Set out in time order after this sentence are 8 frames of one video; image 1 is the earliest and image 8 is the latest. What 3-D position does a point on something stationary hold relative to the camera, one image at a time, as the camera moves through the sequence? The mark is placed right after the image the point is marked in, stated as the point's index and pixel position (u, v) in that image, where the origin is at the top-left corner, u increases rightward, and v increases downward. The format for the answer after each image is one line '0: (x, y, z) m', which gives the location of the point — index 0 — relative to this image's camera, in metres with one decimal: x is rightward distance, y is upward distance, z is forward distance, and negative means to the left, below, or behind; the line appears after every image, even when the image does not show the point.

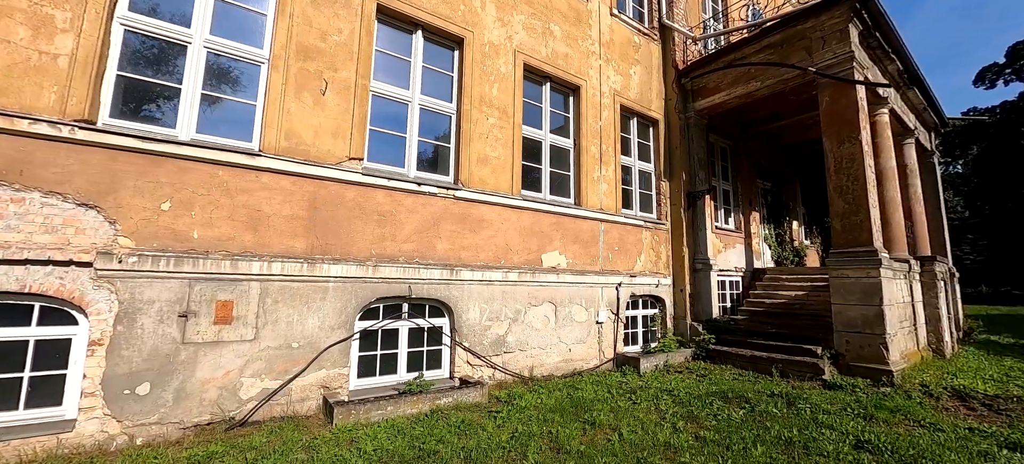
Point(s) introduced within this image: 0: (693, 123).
0: (+4.0, +2.4, +8.4) m
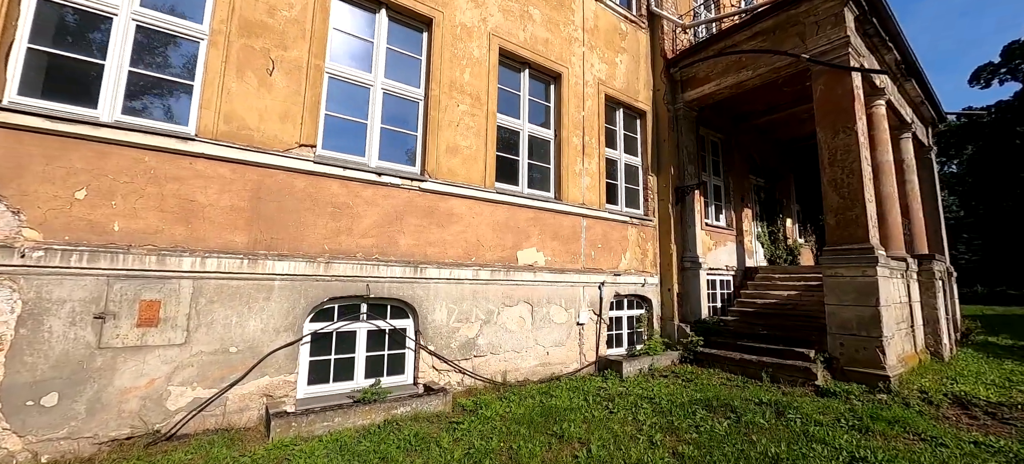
0: (+3.6, +2.5, +8.0) m
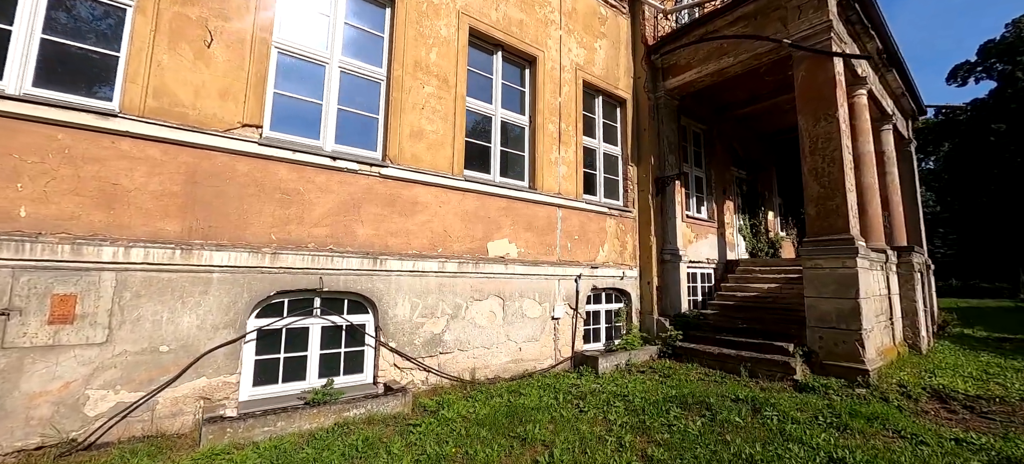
0: (+3.1, +2.6, +7.8) m
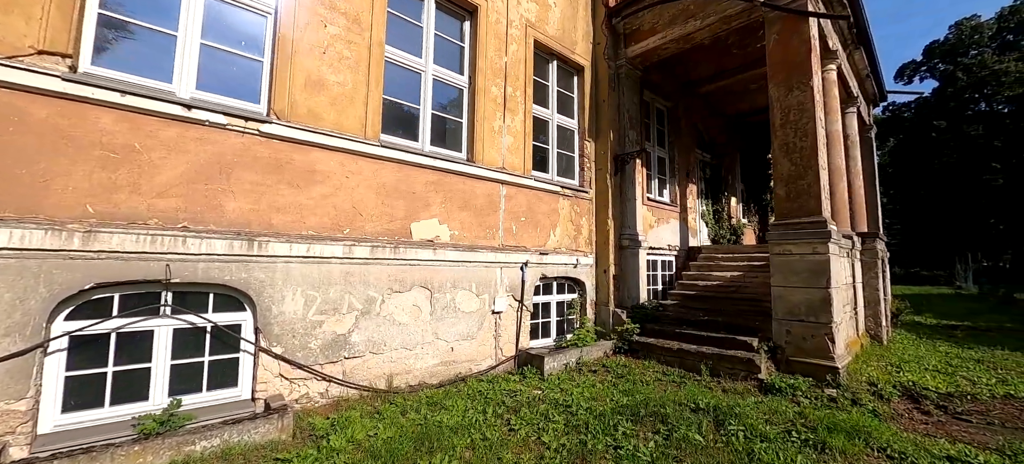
0: (+2.1, +2.9, +7.0) m
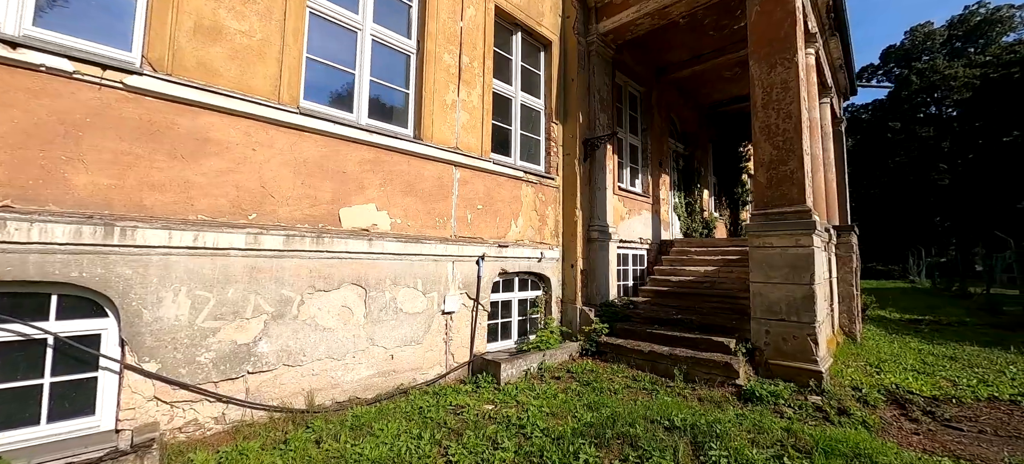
0: (+1.4, +3.1, +6.4) m
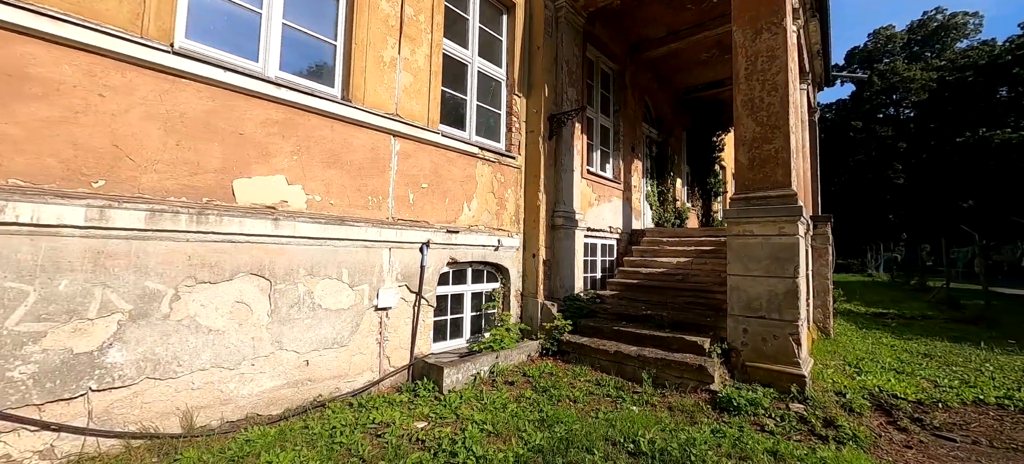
0: (+0.8, +3.3, +5.8) m
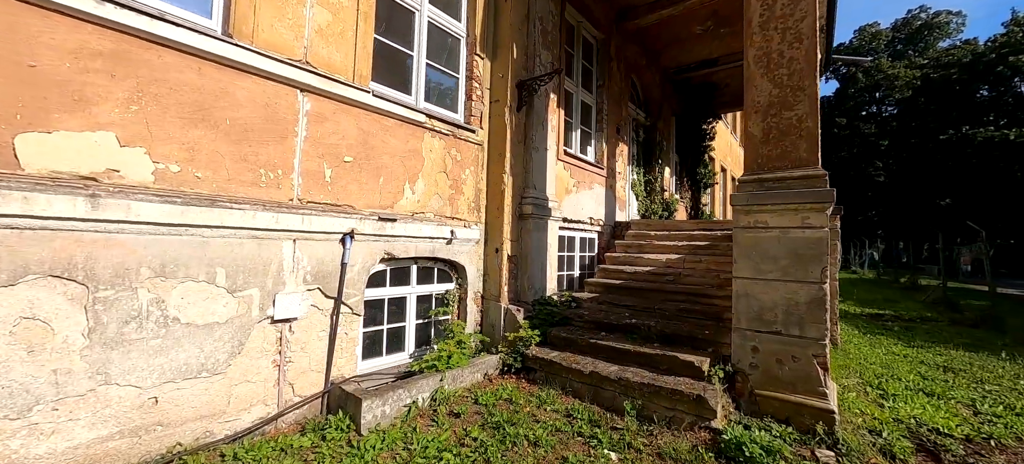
0: (+0.3, +3.4, +4.8) m
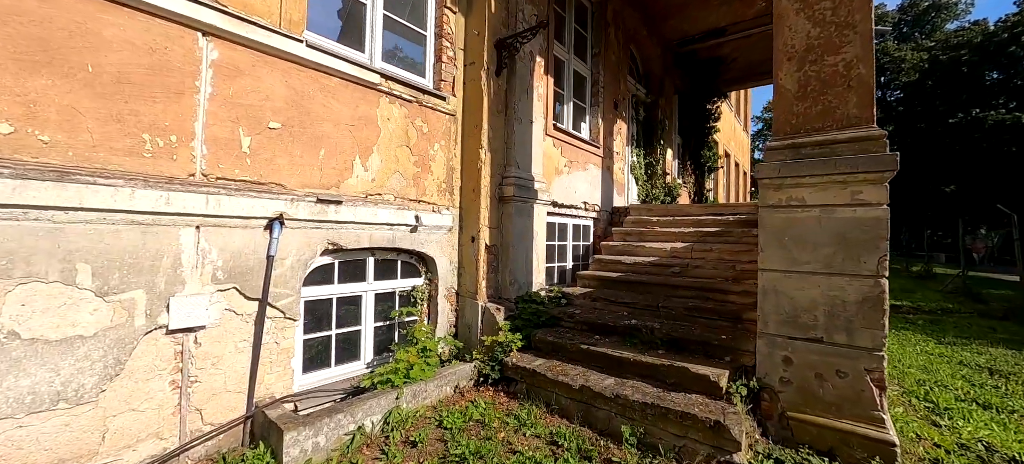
0: (+0.1, +3.5, +4.1) m
